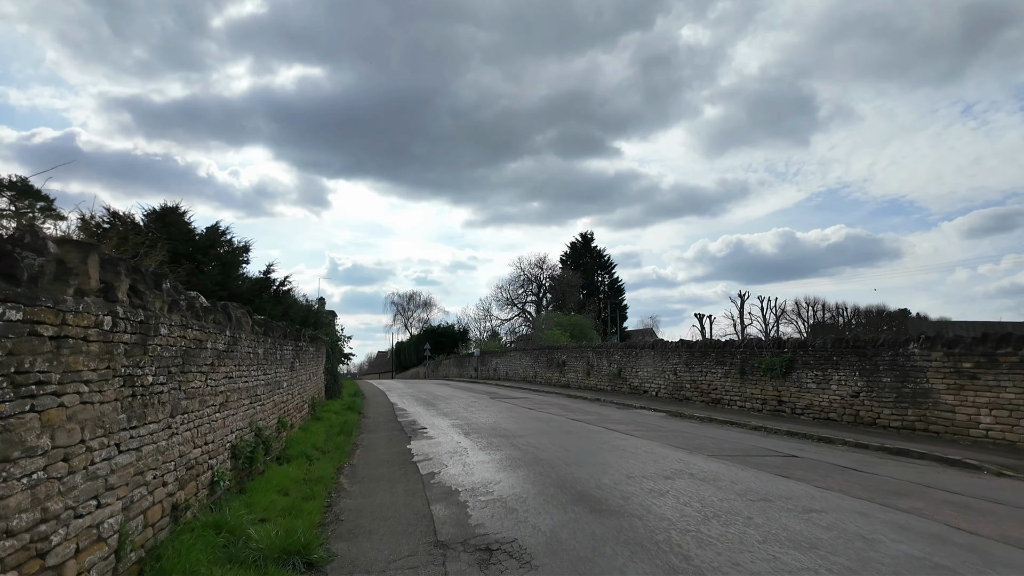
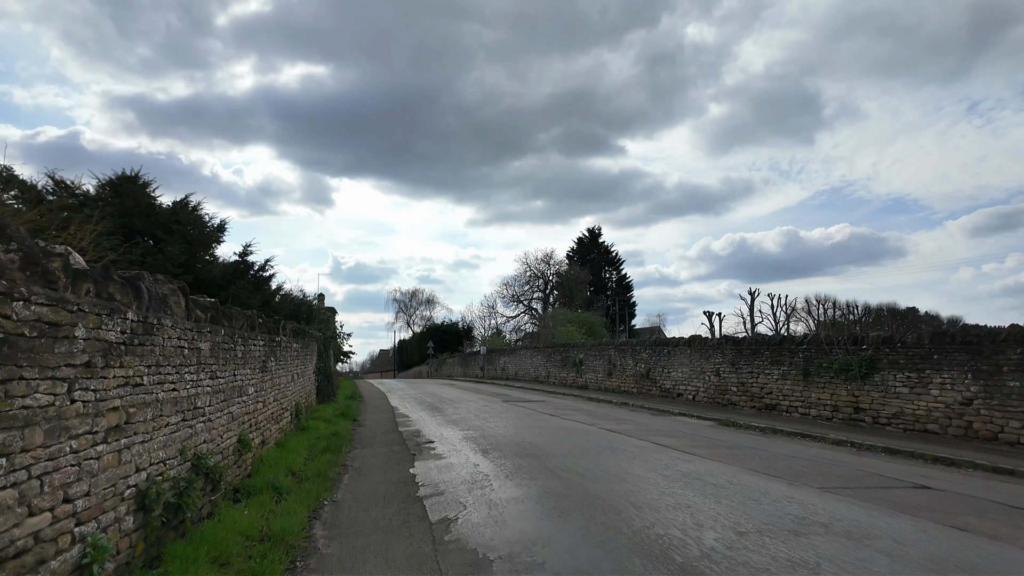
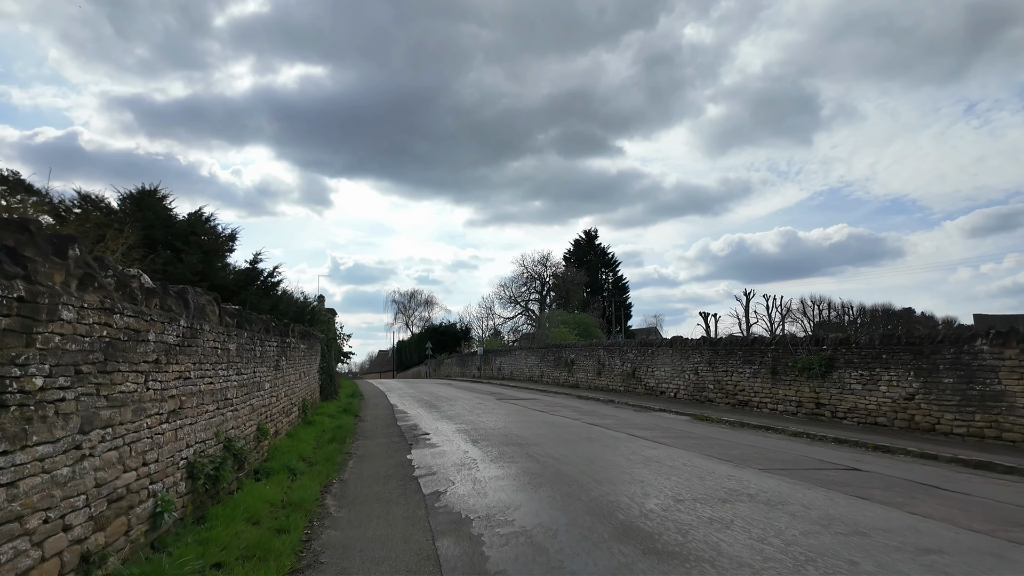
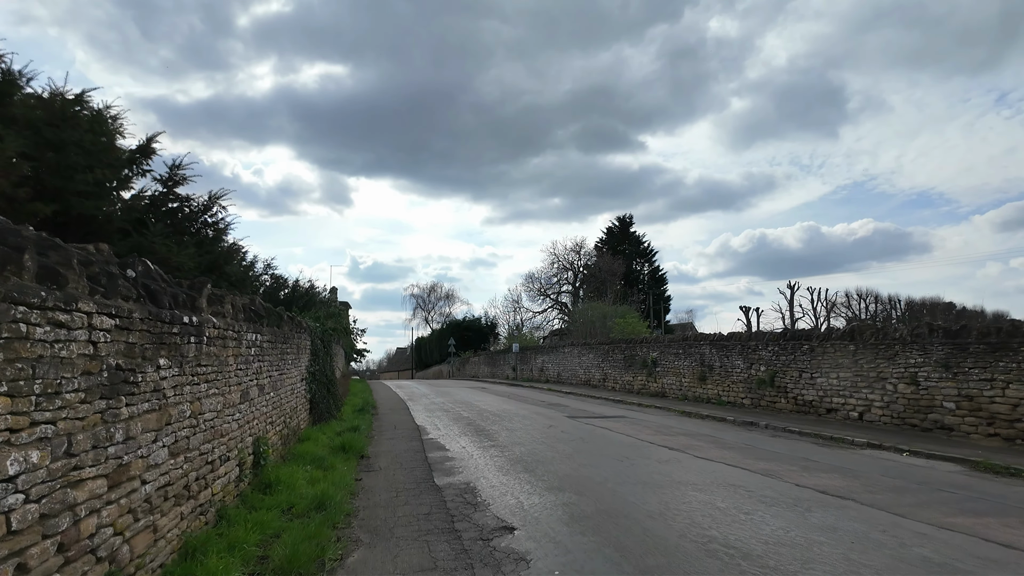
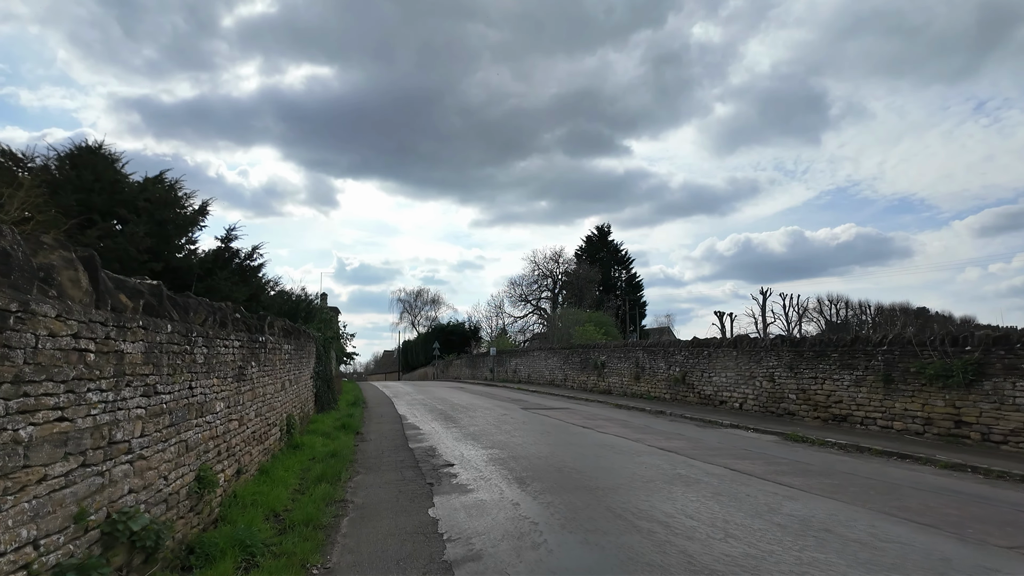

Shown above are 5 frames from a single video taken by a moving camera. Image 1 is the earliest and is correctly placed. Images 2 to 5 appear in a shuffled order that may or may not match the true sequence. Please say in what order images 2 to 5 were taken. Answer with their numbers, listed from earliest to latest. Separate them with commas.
3, 2, 5, 4
